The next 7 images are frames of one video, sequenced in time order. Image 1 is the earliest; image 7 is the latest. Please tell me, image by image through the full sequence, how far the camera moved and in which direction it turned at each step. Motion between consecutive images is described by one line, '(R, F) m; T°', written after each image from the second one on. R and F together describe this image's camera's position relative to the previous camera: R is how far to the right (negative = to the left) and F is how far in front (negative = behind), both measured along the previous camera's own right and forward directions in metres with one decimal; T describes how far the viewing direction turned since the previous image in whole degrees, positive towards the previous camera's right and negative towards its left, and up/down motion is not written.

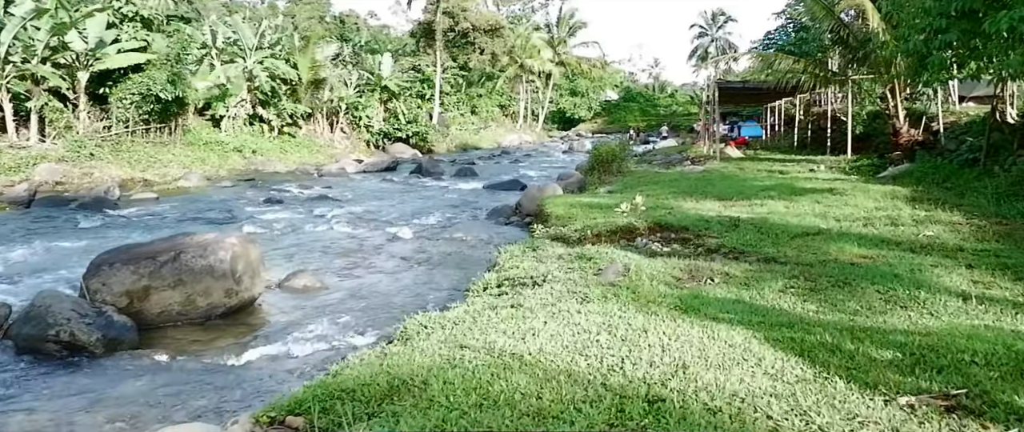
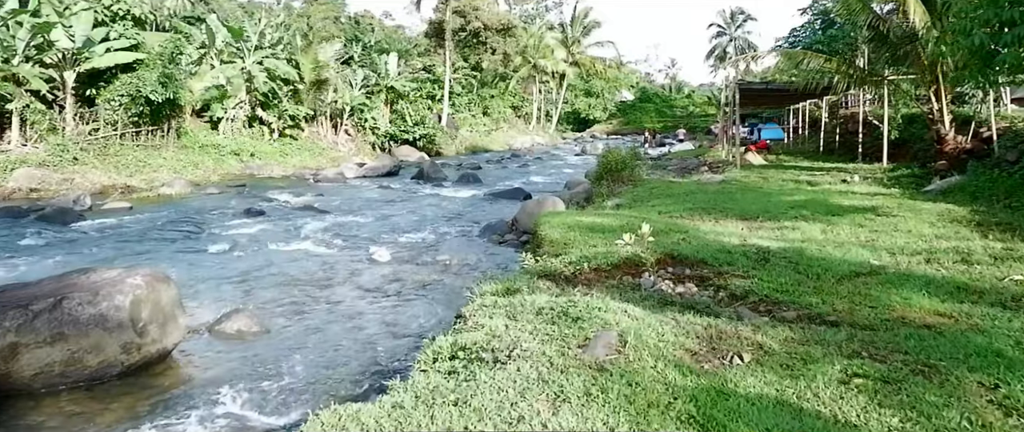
(+0.3, +1.3) m; -1°
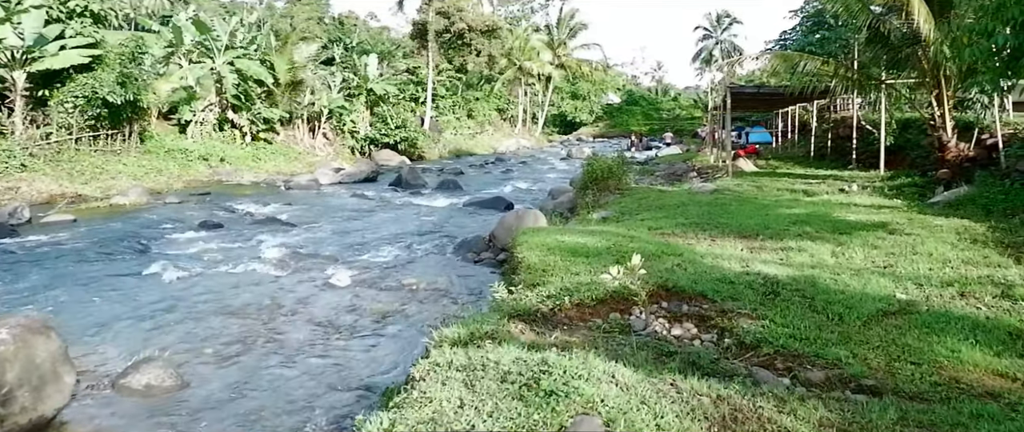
(+0.1, +0.9) m; +1°
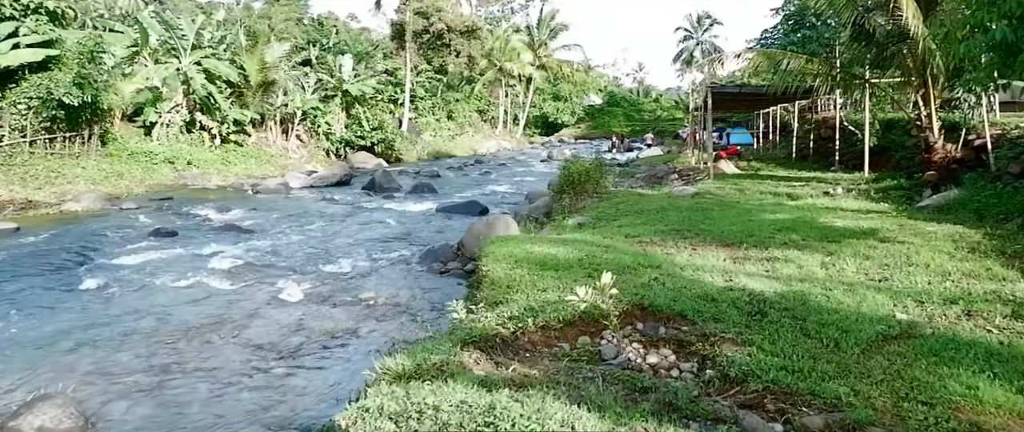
(+0.2, +0.6) m; +1°
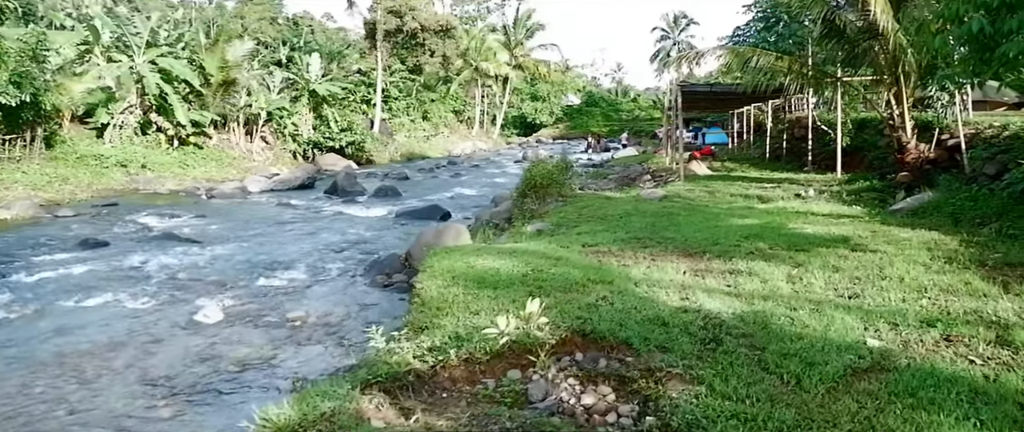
(+0.3, +0.6) m; +1°
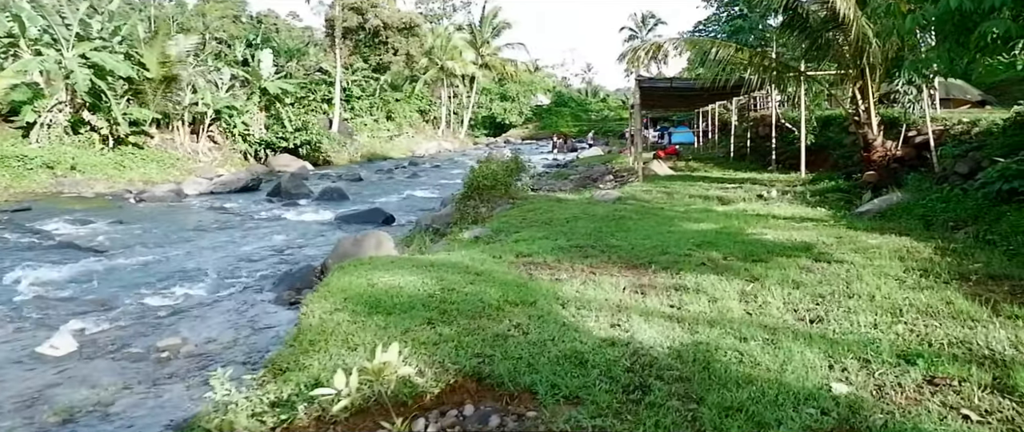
(+0.4, +0.9) m; +2°
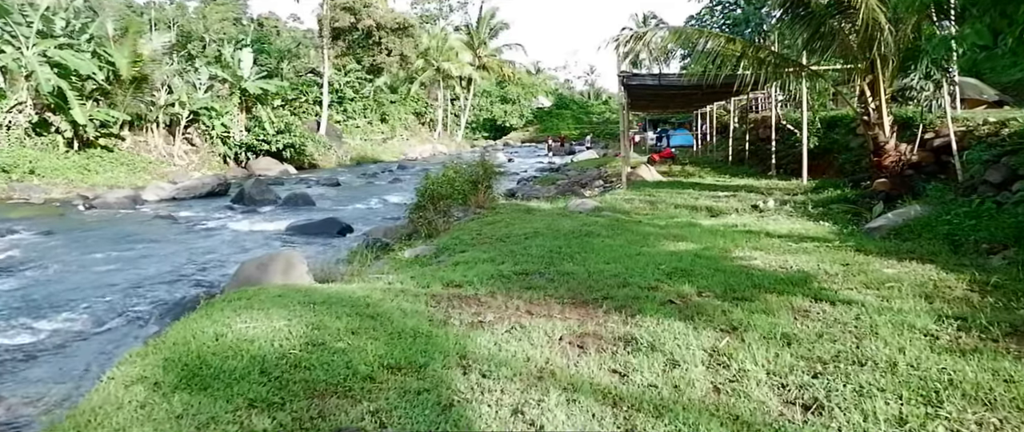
(+0.6, +1.4) m; 0°
